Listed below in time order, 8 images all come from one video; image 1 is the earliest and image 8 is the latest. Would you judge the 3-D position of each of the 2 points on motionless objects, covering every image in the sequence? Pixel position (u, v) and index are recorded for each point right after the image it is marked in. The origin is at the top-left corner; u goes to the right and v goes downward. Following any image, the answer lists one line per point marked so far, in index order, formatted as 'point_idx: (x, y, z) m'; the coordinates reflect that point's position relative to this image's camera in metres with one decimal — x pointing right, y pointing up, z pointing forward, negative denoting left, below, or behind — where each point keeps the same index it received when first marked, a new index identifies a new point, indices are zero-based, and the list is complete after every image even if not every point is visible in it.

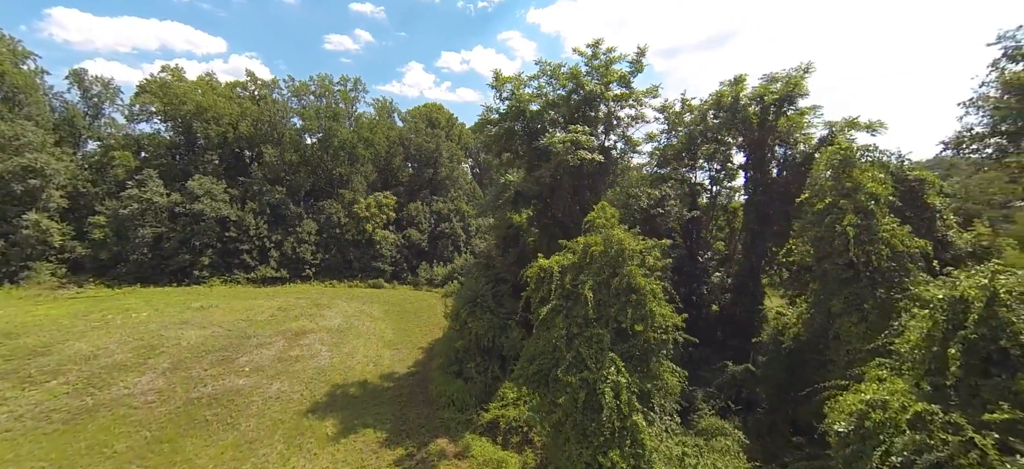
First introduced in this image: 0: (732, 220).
0: (+8.6, +0.8, +18.3) m
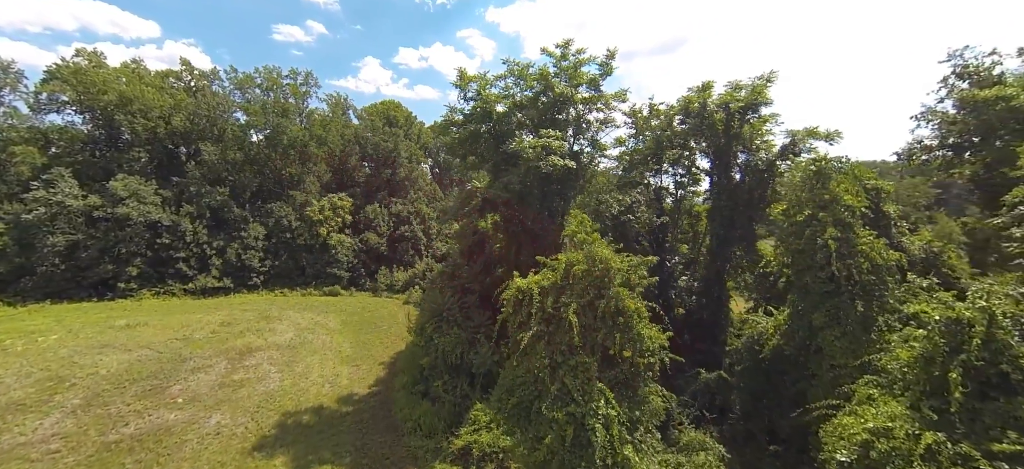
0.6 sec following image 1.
0: (+7.2, +0.6, +18.3) m
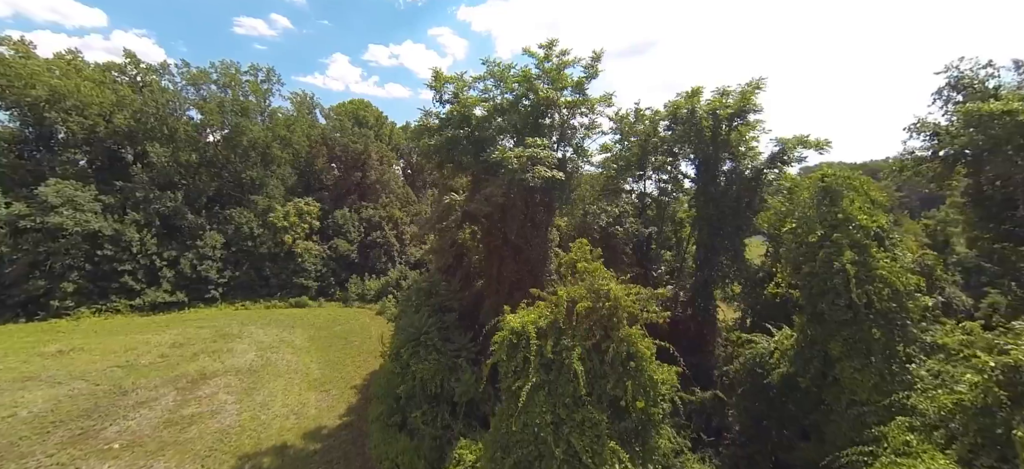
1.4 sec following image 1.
0: (+6.4, +0.2, +17.8) m
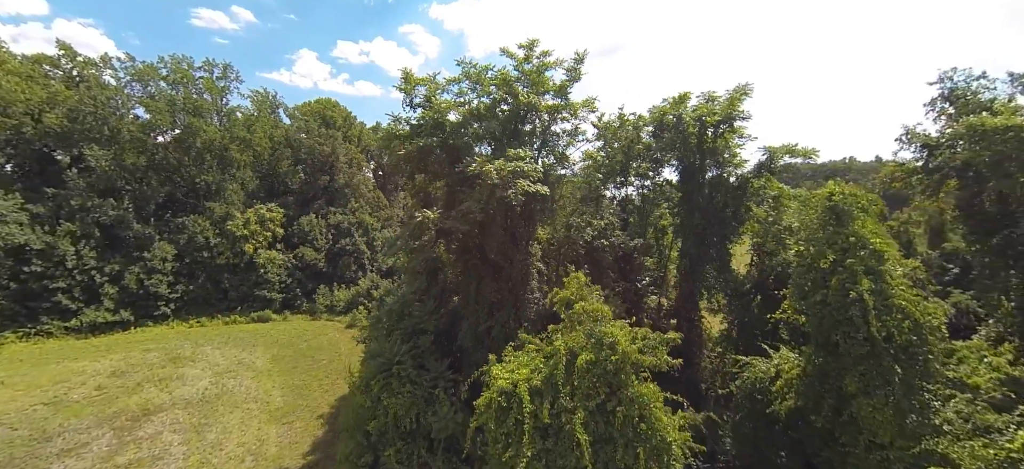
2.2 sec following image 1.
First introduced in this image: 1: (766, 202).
0: (+5.6, -0.1, +17.2) m
1: (+8.3, +1.0, +14.7) m
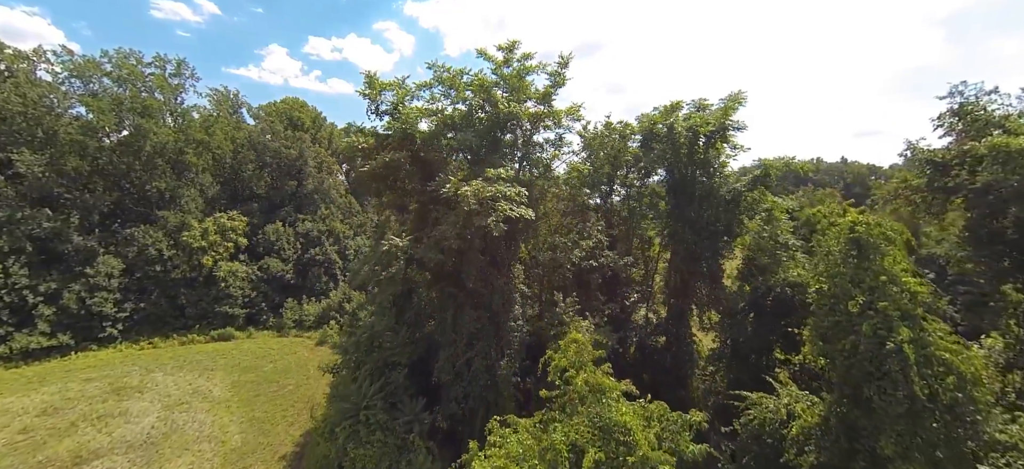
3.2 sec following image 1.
0: (+4.9, -0.6, +16.3) m
1: (+7.7, +0.5, +13.9) m
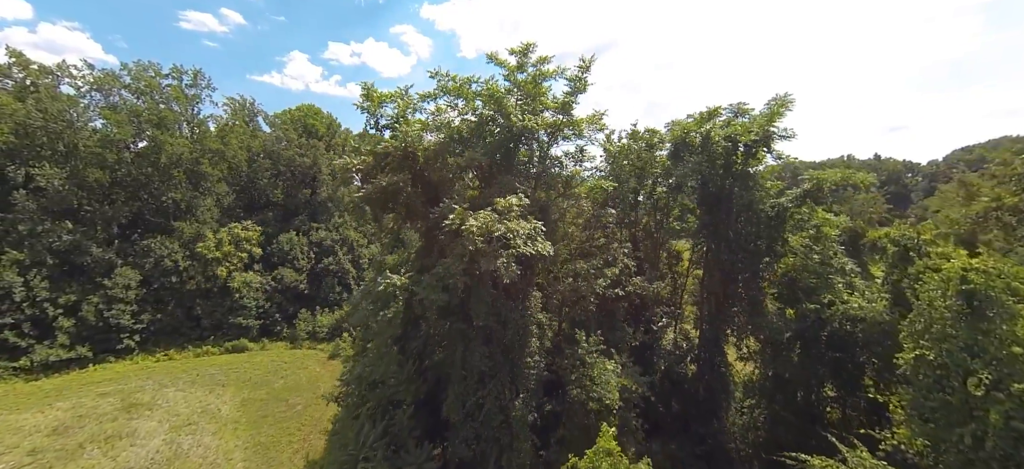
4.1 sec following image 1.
0: (+5.4, -1.1, +14.9) m
1: (+8.2, 0.0, +12.4) m
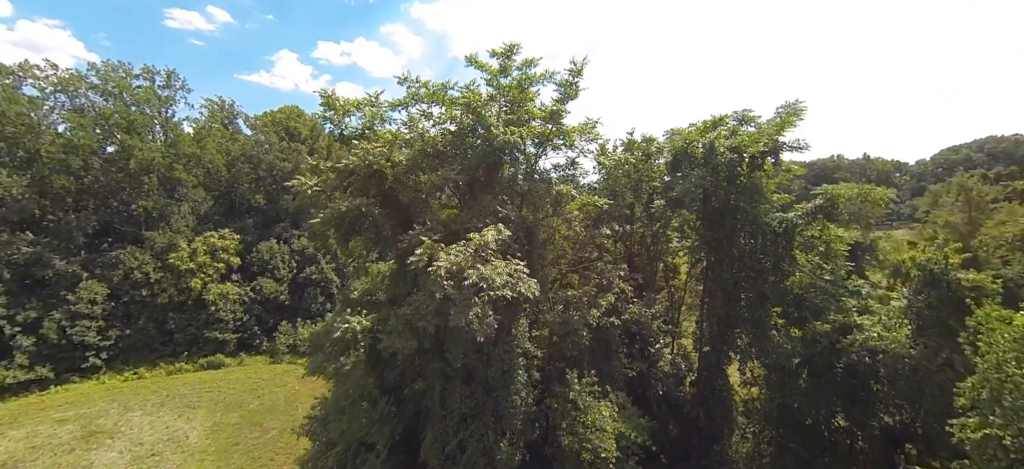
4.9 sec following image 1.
0: (+5.0, -1.6, +13.9) m
1: (+7.8, -0.4, +11.5) m
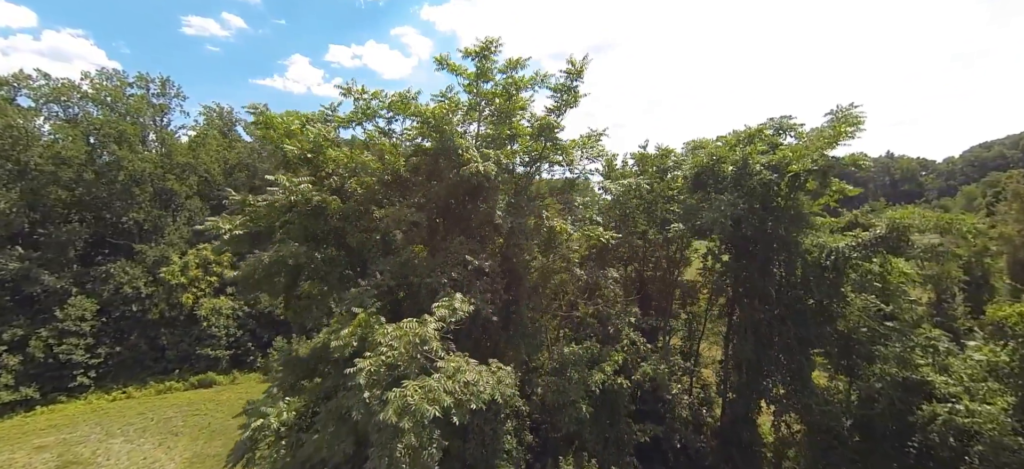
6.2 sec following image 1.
0: (+4.9, -2.3, +12.1) m
1: (+7.6, -1.1, +9.6) m
